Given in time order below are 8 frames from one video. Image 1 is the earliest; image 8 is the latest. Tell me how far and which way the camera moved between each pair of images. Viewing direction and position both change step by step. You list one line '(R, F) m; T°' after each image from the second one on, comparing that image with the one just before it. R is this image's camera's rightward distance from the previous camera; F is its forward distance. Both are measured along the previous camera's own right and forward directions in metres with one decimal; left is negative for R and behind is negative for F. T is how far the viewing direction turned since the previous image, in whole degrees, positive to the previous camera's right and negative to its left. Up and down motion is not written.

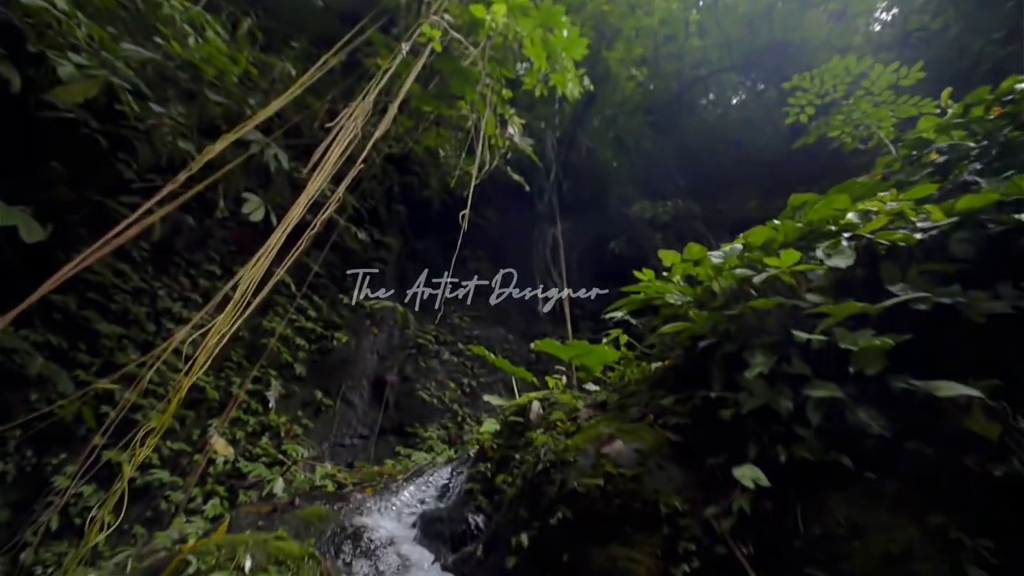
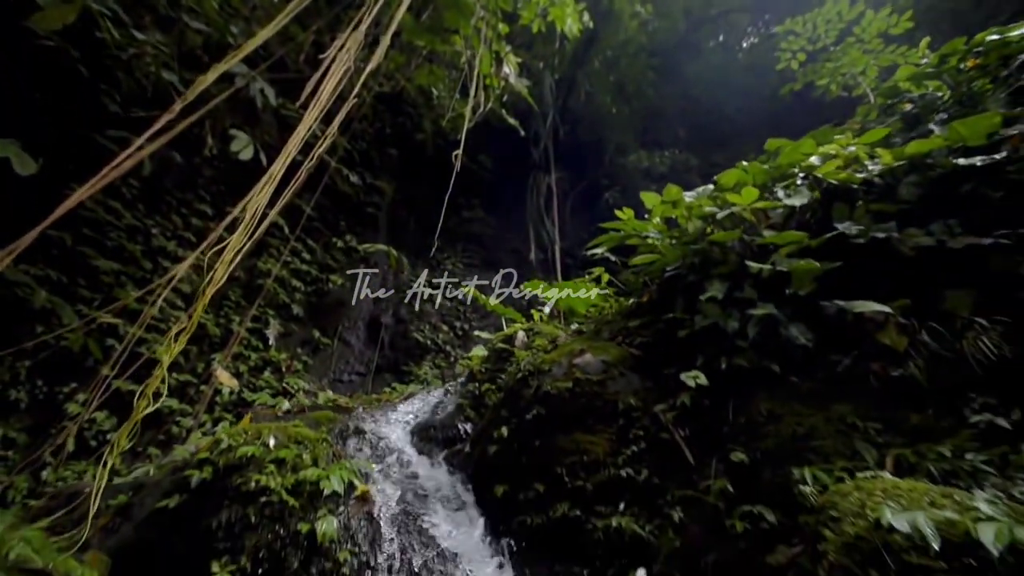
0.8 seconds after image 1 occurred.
(+0.1, -0.3) m; +1°
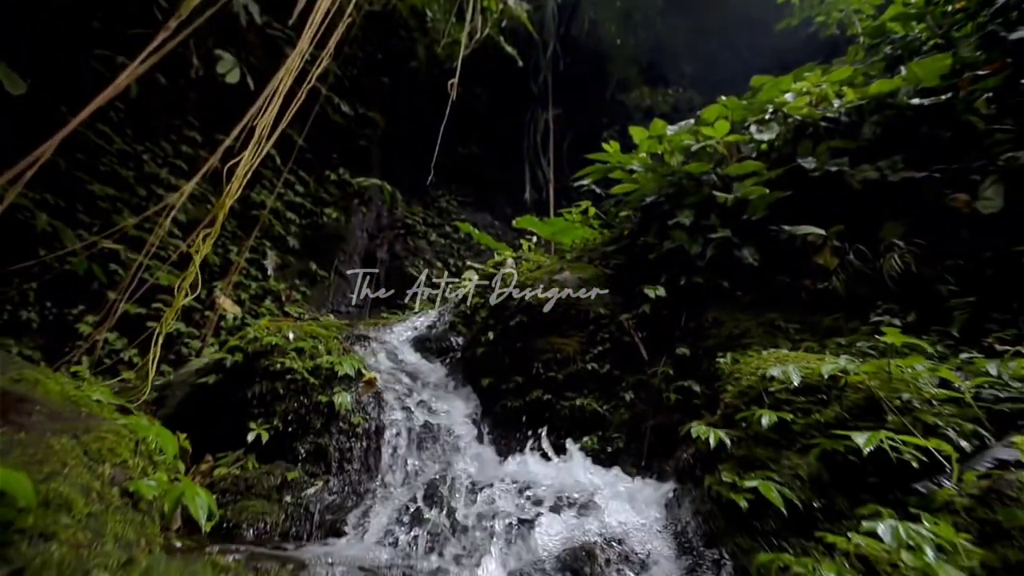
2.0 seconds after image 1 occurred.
(+0.1, -0.3) m; +1°
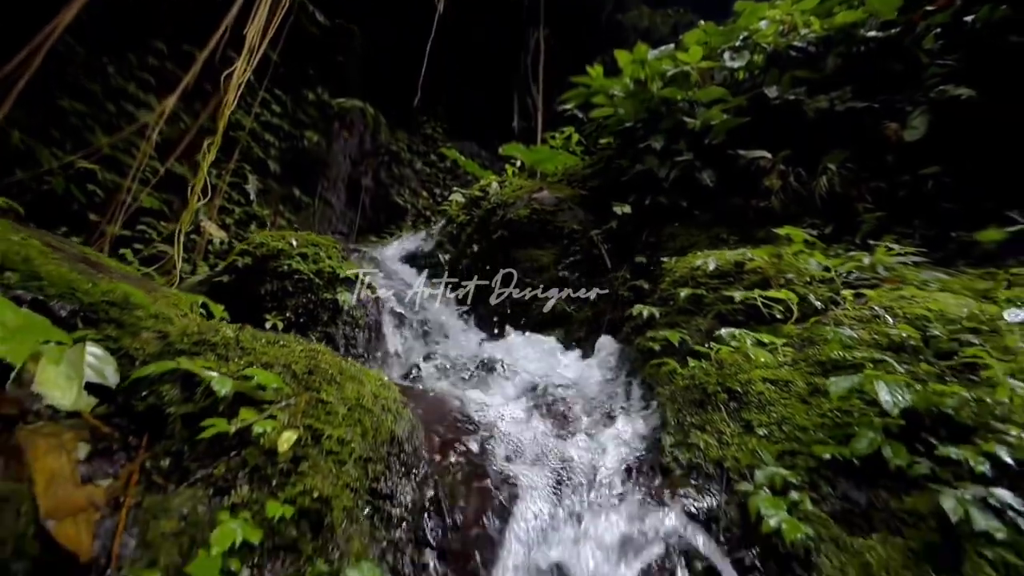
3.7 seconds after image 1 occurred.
(0.0, -0.4) m; +2°
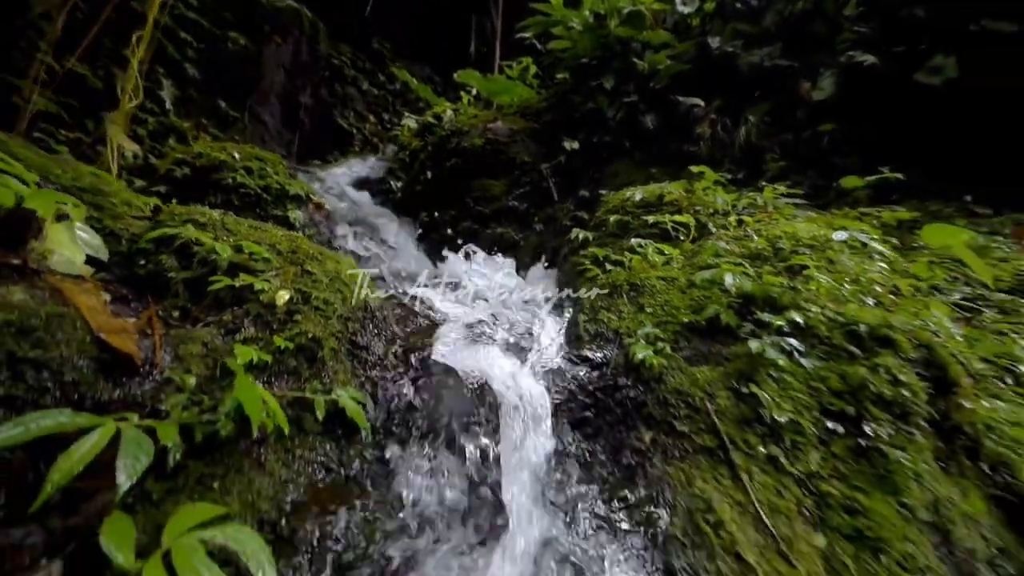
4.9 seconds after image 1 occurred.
(0.0, -0.2) m; +7°
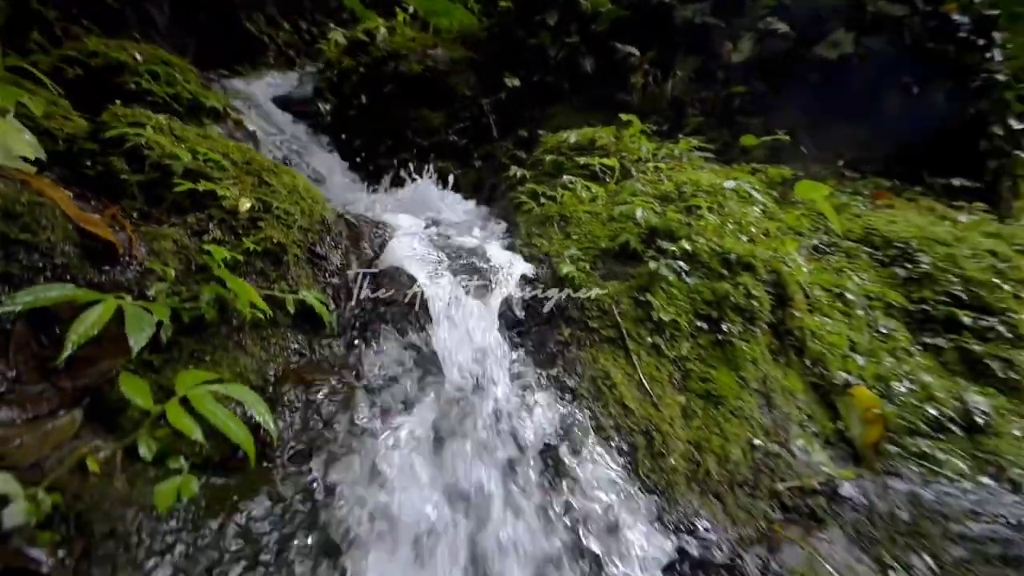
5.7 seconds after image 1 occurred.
(0.0, -0.2) m; +10°
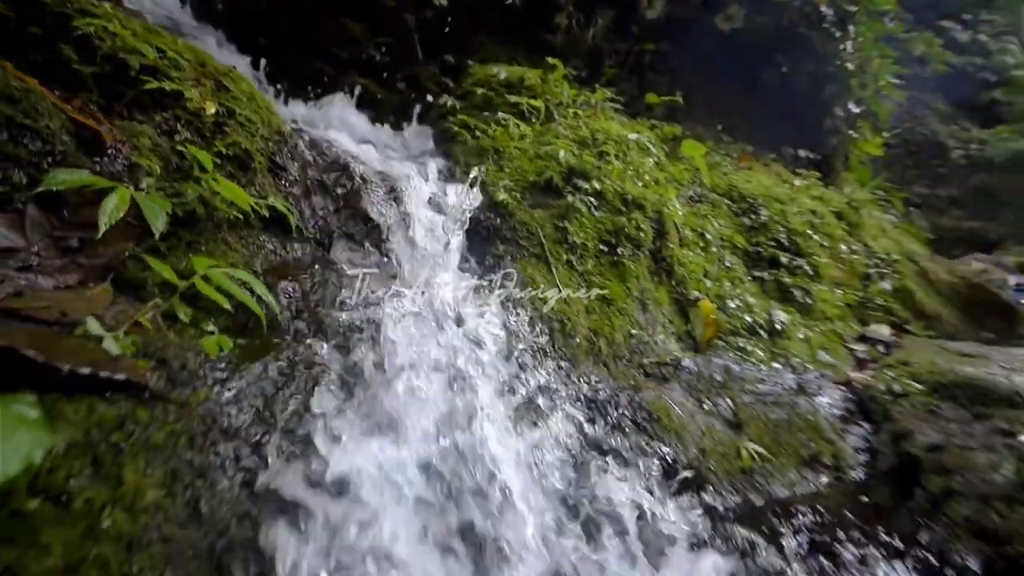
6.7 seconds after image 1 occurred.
(-0.1, -0.2) m; +13°
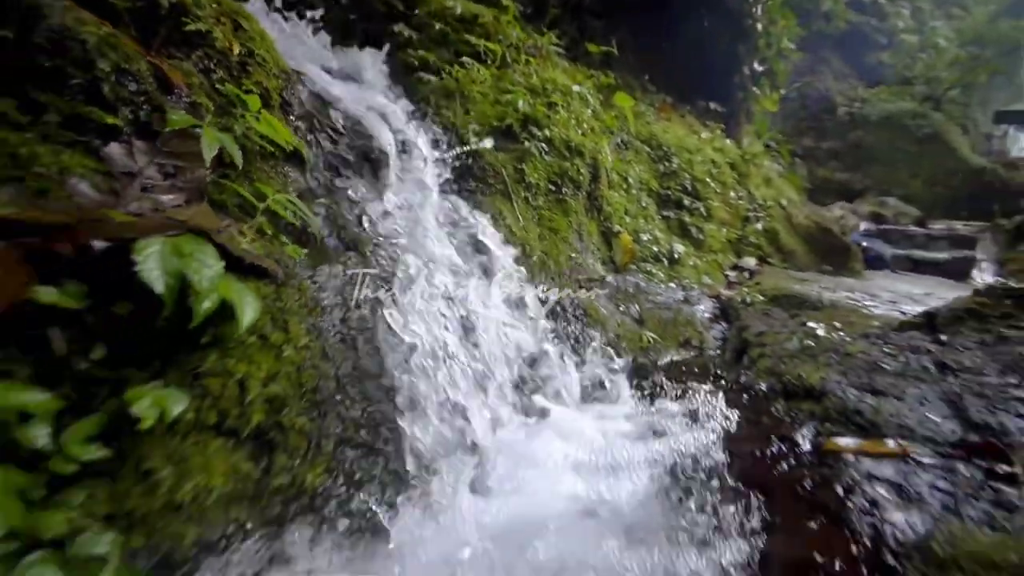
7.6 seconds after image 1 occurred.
(-0.2, -0.4) m; +11°
